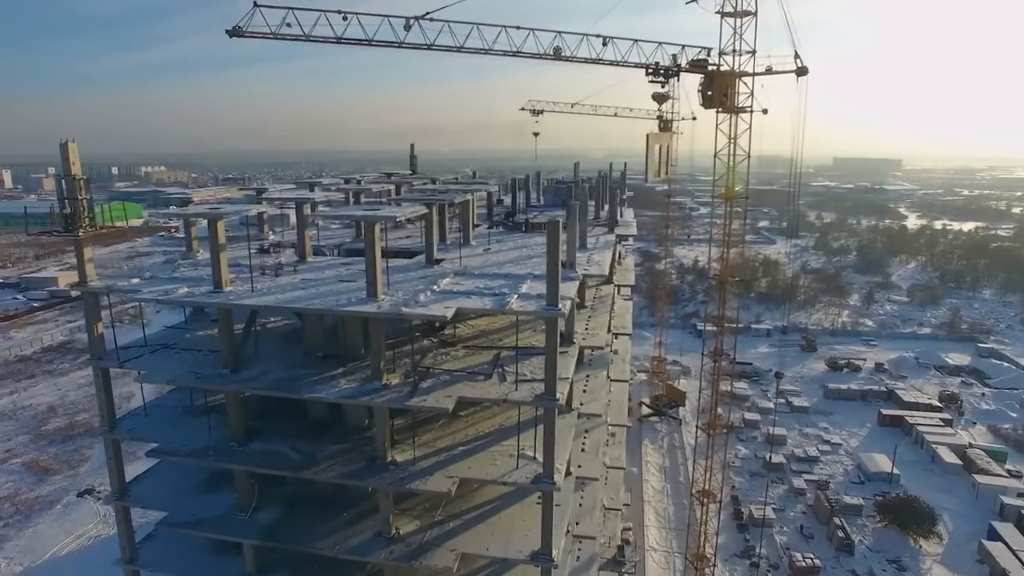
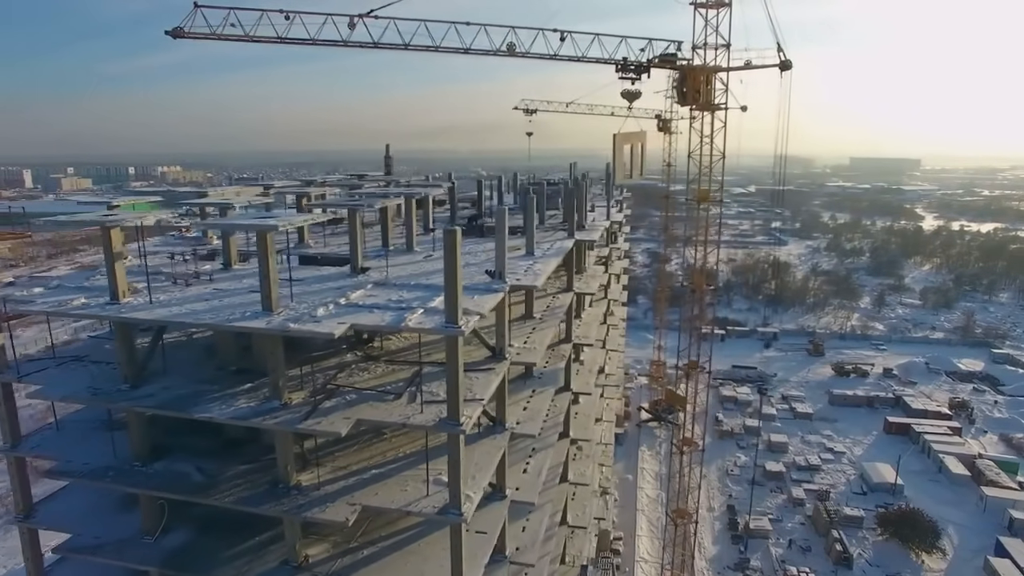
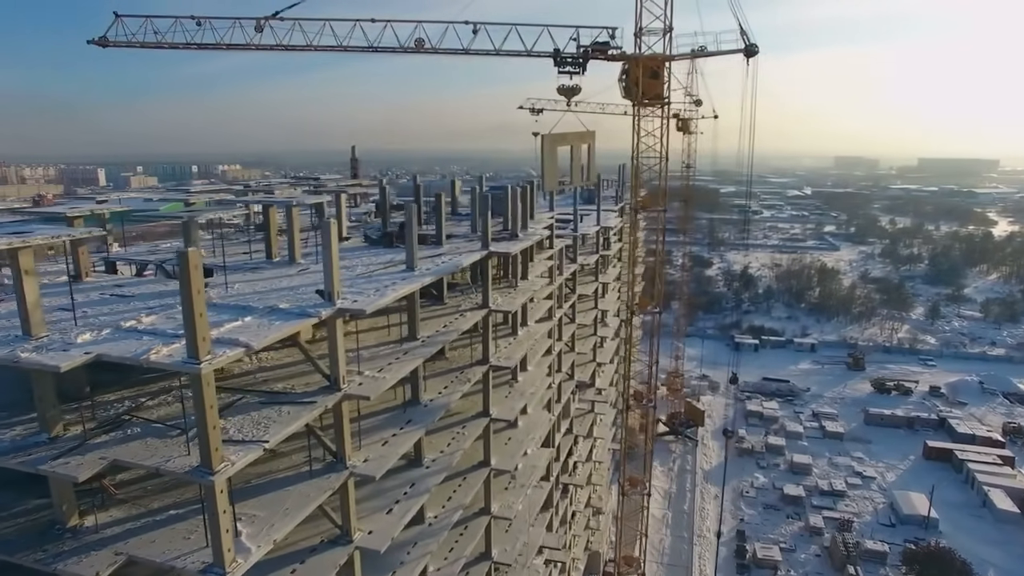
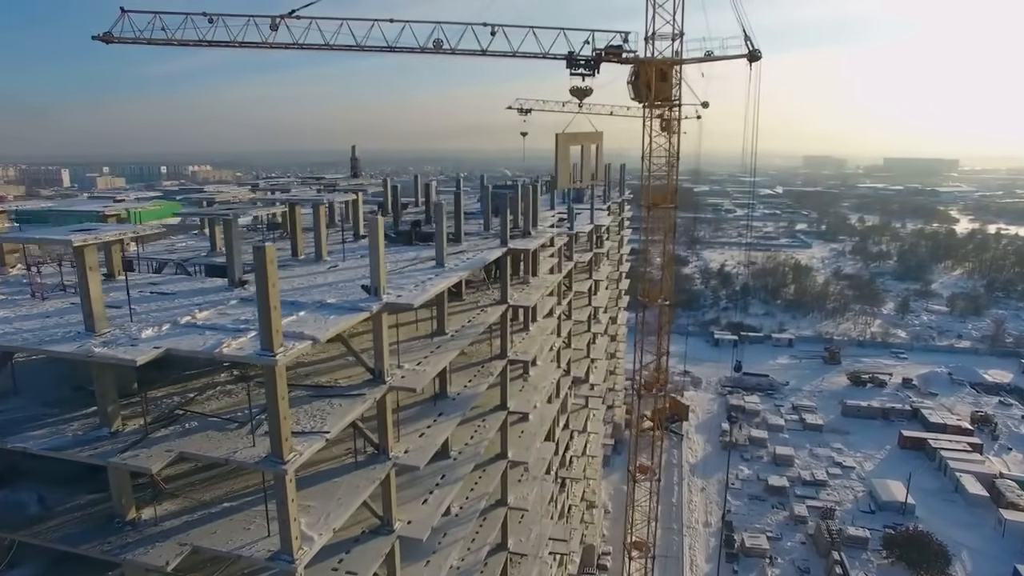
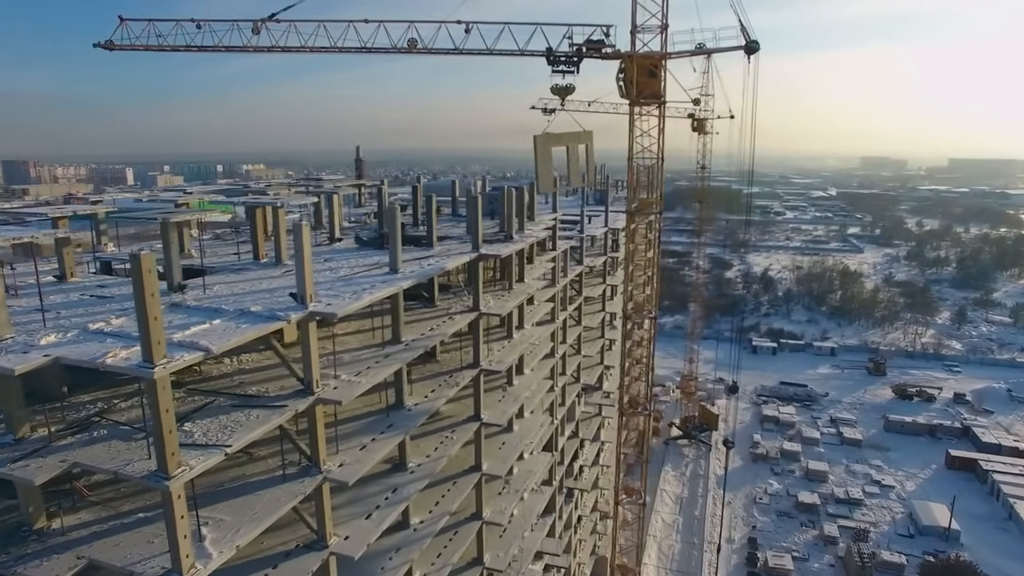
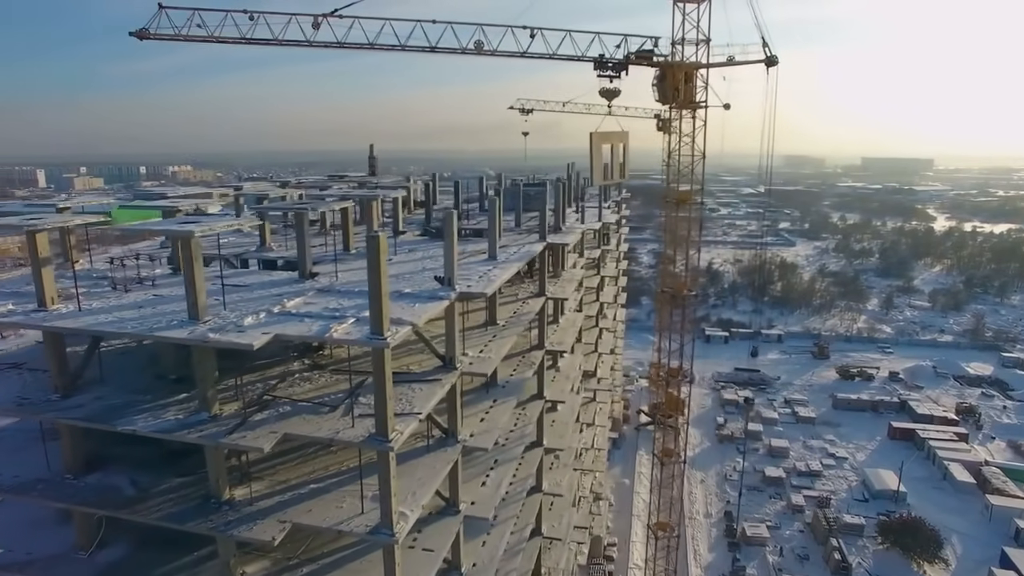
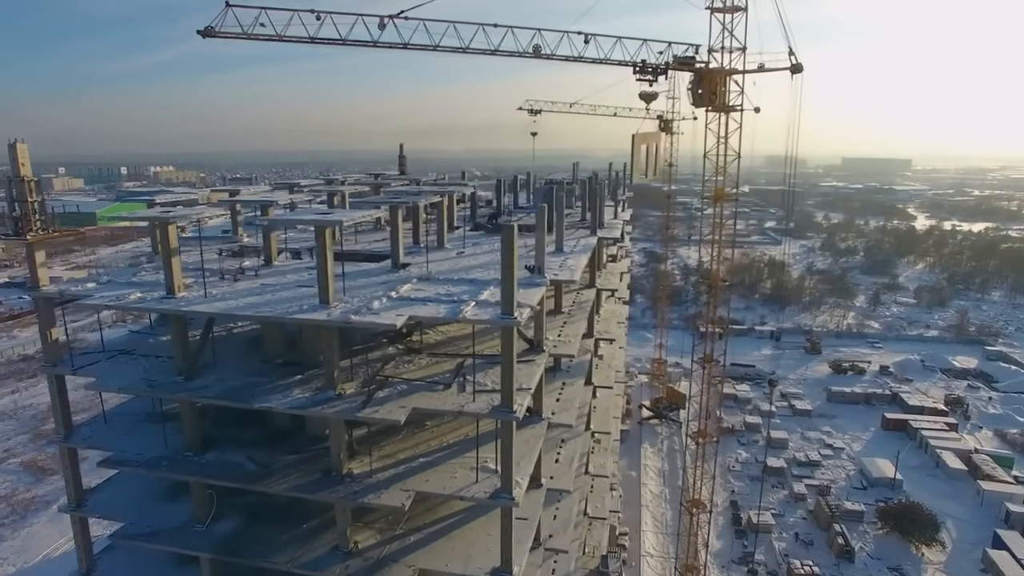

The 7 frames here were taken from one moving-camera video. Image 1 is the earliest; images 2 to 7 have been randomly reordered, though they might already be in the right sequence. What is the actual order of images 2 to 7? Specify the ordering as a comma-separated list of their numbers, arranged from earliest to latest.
7, 2, 6, 4, 3, 5
